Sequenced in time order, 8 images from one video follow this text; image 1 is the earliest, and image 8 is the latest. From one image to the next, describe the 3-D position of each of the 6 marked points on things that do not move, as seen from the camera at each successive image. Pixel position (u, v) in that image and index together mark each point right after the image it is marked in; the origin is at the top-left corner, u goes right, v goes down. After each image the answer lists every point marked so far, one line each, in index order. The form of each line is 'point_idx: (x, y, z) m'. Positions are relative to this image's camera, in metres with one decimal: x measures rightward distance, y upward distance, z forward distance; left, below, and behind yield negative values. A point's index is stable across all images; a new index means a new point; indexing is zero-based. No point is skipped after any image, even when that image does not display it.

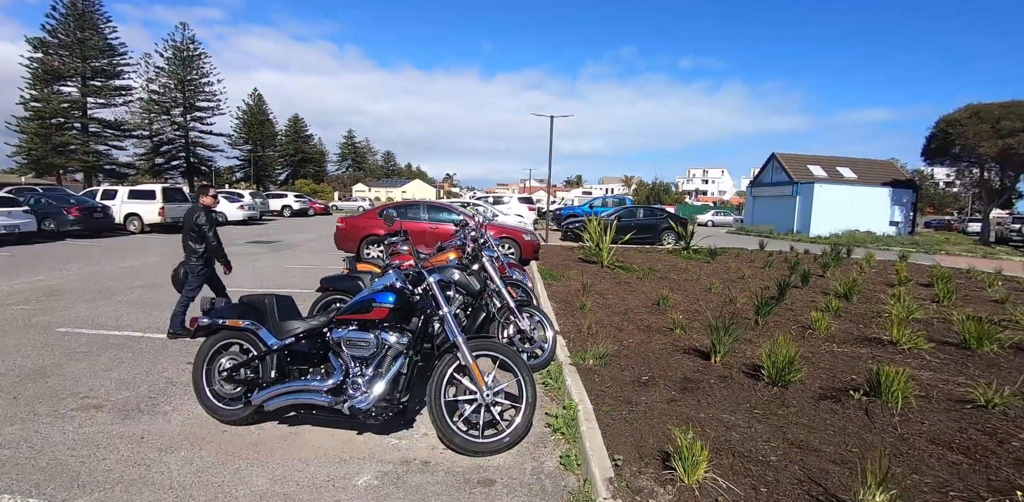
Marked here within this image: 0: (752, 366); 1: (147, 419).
0: (+2.3, -1.1, +4.6) m
1: (-2.8, -1.3, +3.8) m
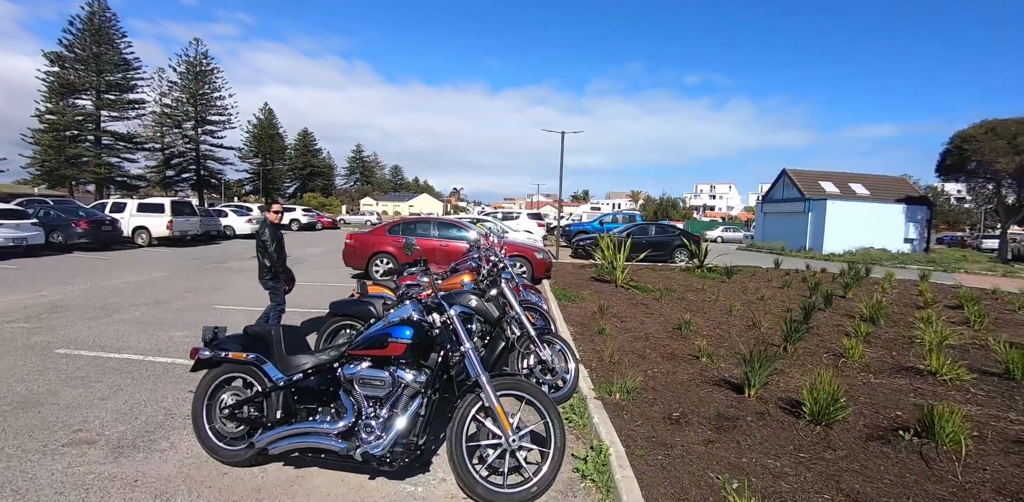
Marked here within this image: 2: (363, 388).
0: (+2.5, -1.3, +4.3) m
1: (-2.6, -1.5, +3.5) m
2: (-0.9, -0.8, +3.0) m
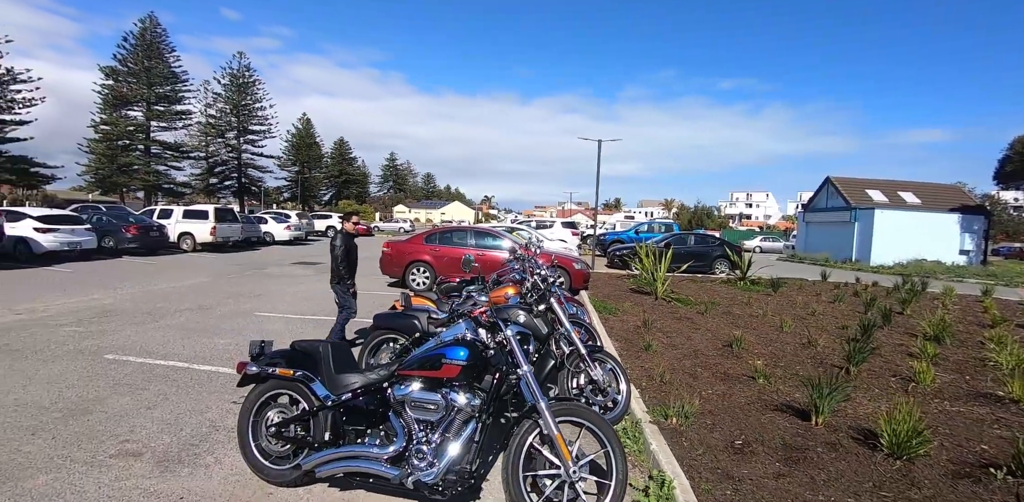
0: (+2.9, -1.4, +4.0) m
1: (-2.3, -1.6, +3.5) m
2: (-0.6, -0.9, +2.8) m
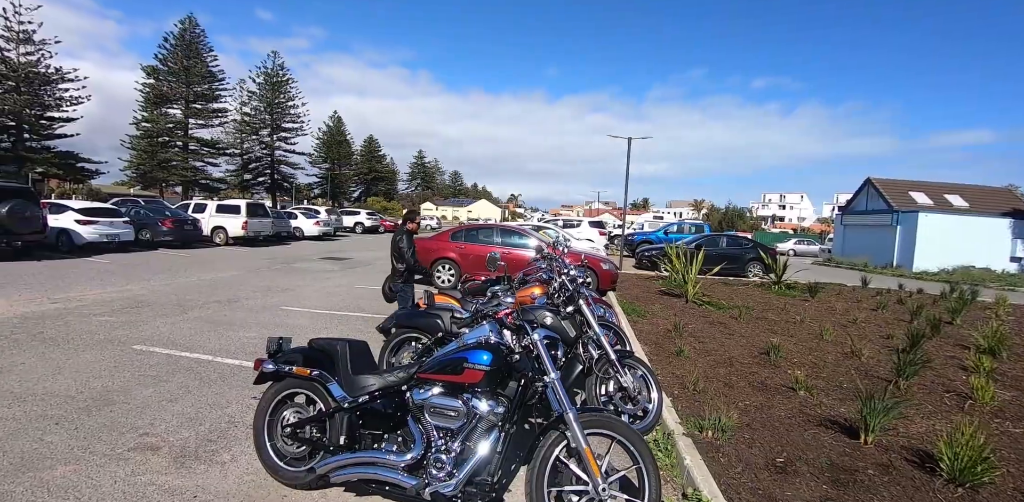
0: (+3.0, -1.5, +3.6) m
1: (-2.1, -1.5, +3.4) m
2: (-0.4, -0.9, +2.7) m
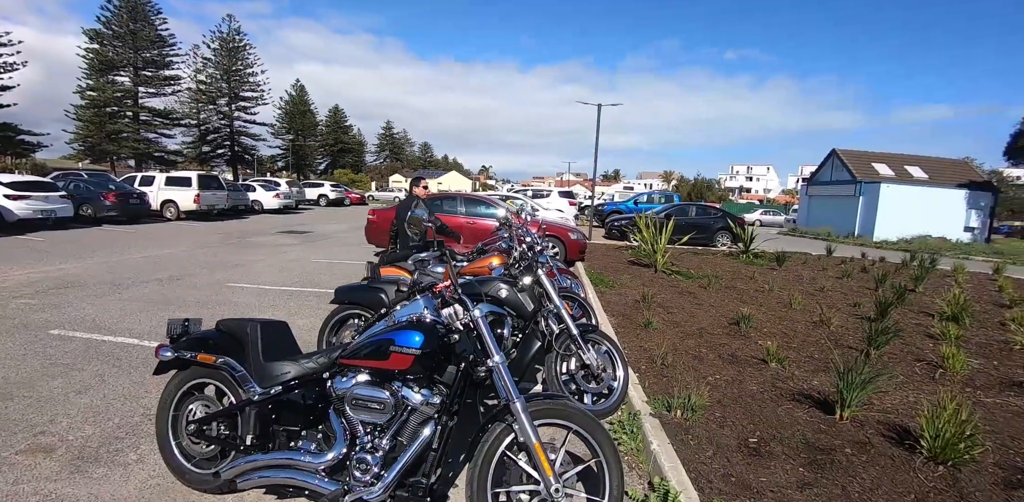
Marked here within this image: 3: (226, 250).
0: (+2.7, -1.2, +3.4) m
1: (-2.4, -1.3, +2.9) m
2: (-0.7, -0.7, +2.2) m
3: (-7.8, 0.0, +13.4) m
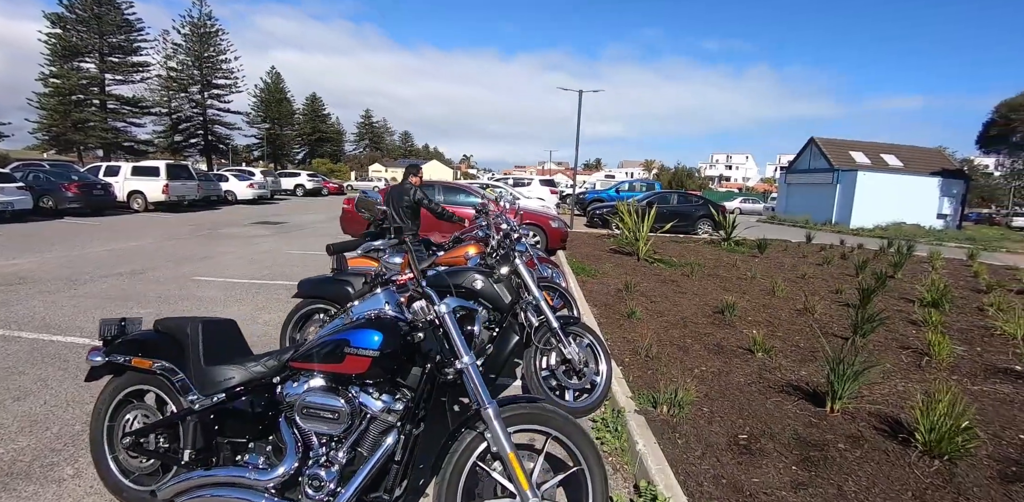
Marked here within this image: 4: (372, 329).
0: (+2.5, -1.1, +3.3) m
1: (-2.6, -1.3, +2.6) m
2: (-0.8, -0.7, +2.0) m
3: (-8.3, +0.2, +12.9) m
4: (-0.6, -0.3, +2.0) m
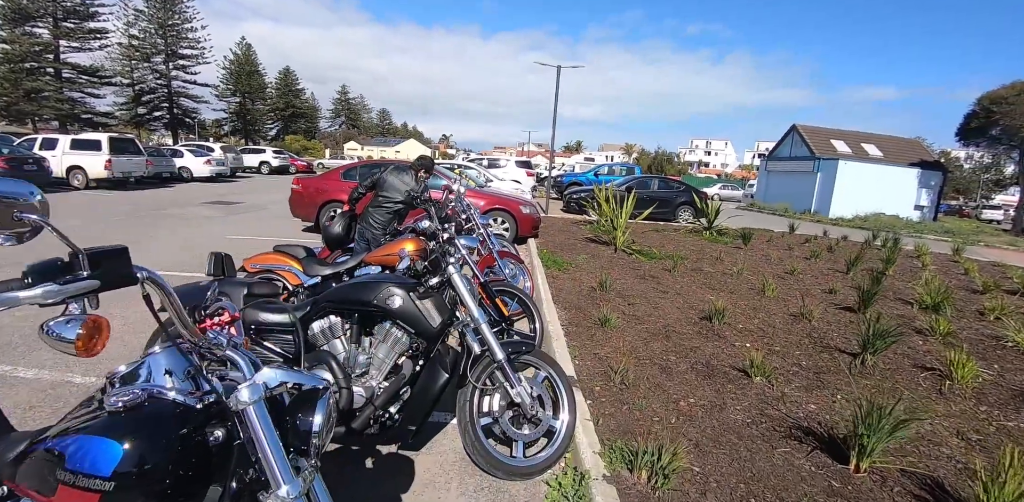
0: (+2.2, -1.2, +2.6) m
1: (-2.9, -1.3, +1.7) m
2: (-1.1, -0.8, +1.1) m
3: (-9.0, +0.6, +11.6) m
4: (-0.9, -0.4, +1.1) m
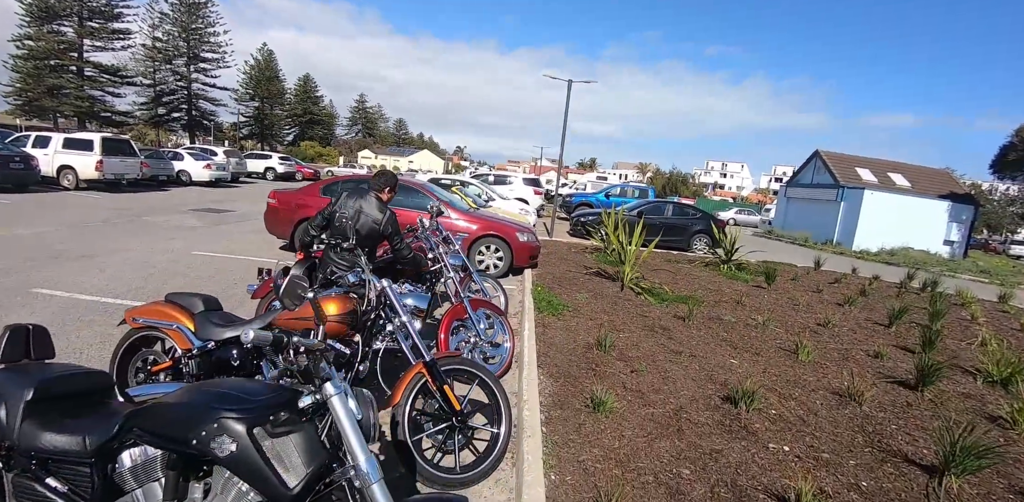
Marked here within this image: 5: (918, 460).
0: (+1.9, -1.6, +1.5) m
1: (-3.2, -1.5, +0.7) m
2: (-1.4, -1.0, +0.1) m
3: (-9.0, +0.4, +10.8) m
4: (-1.2, -0.7, +0.1) m
5: (+2.8, -1.4, +3.4) m
